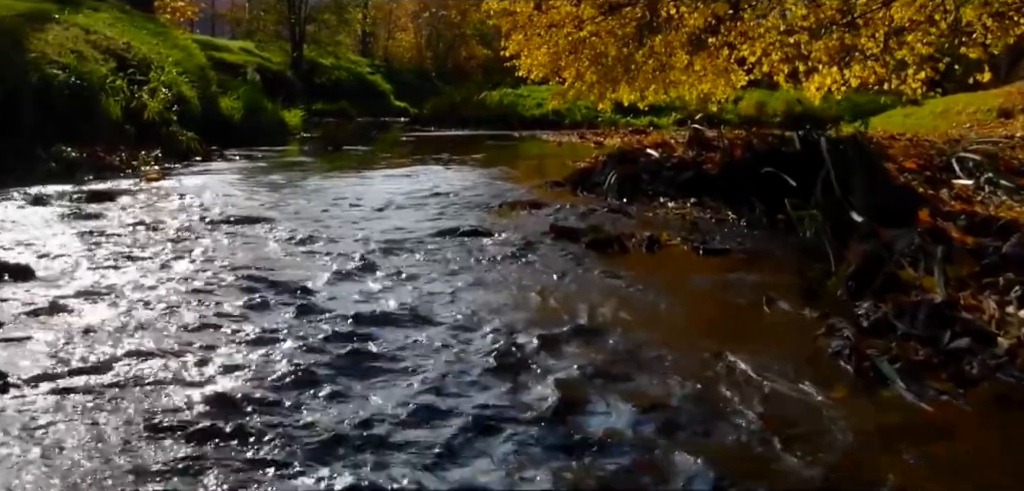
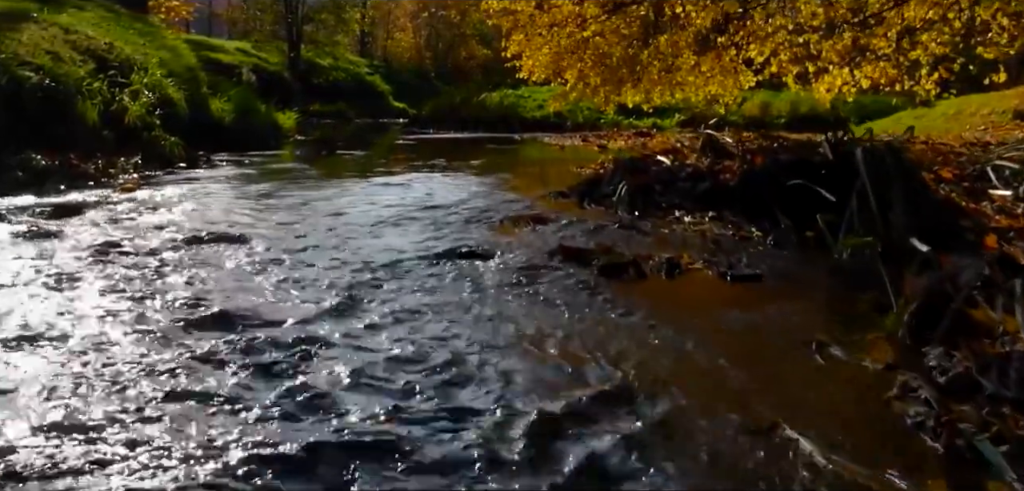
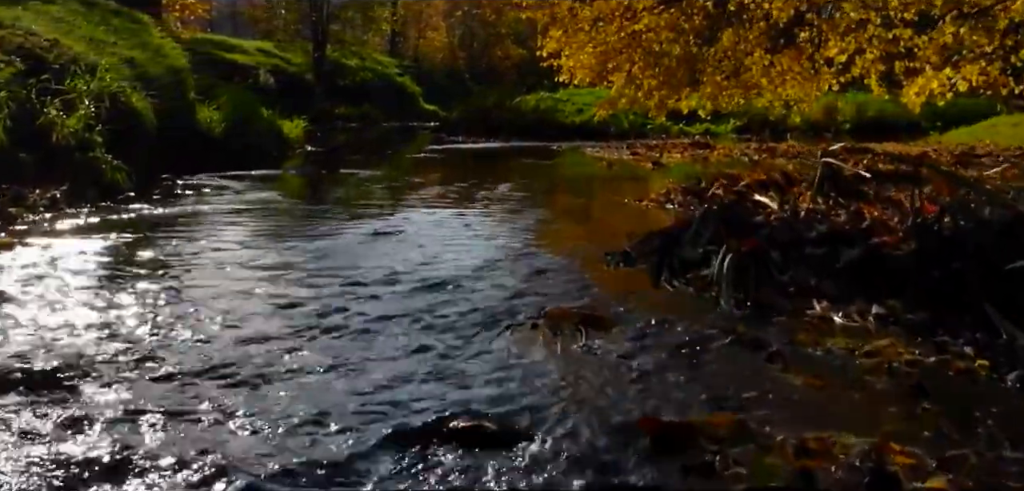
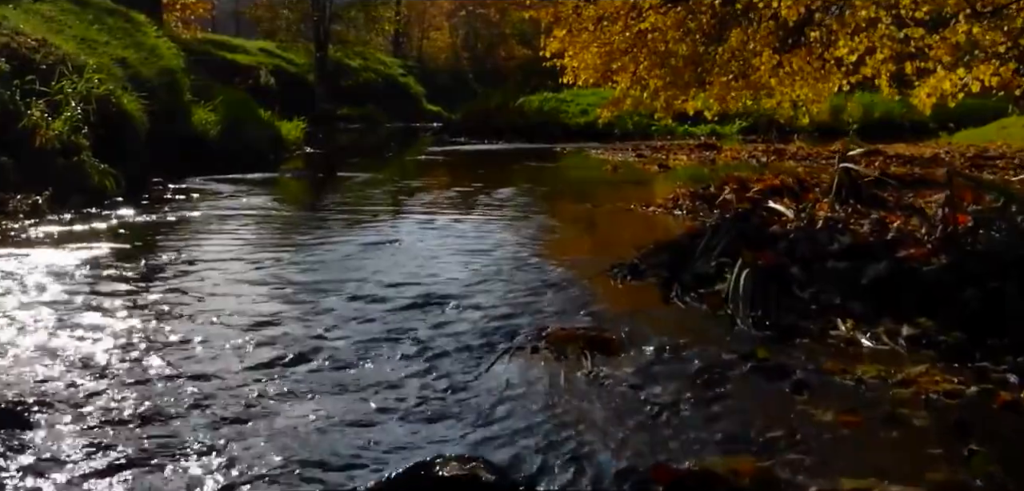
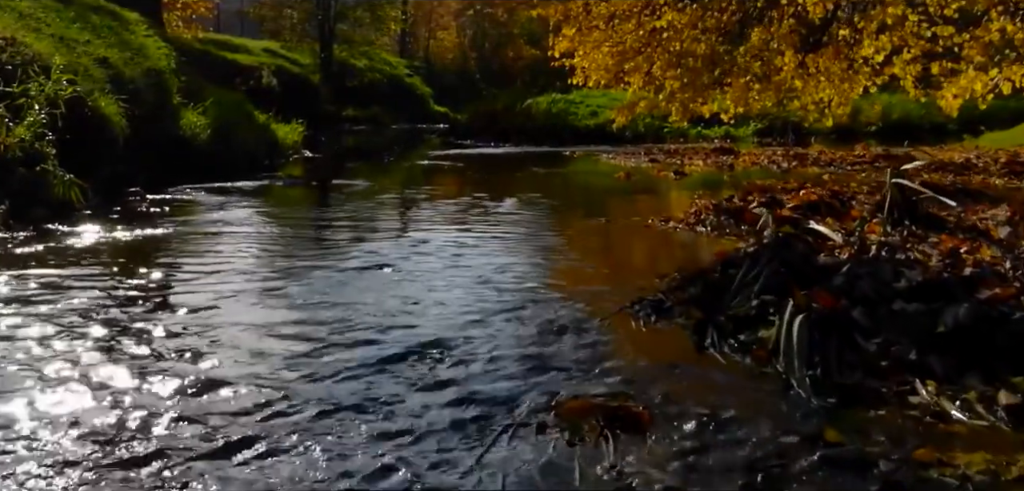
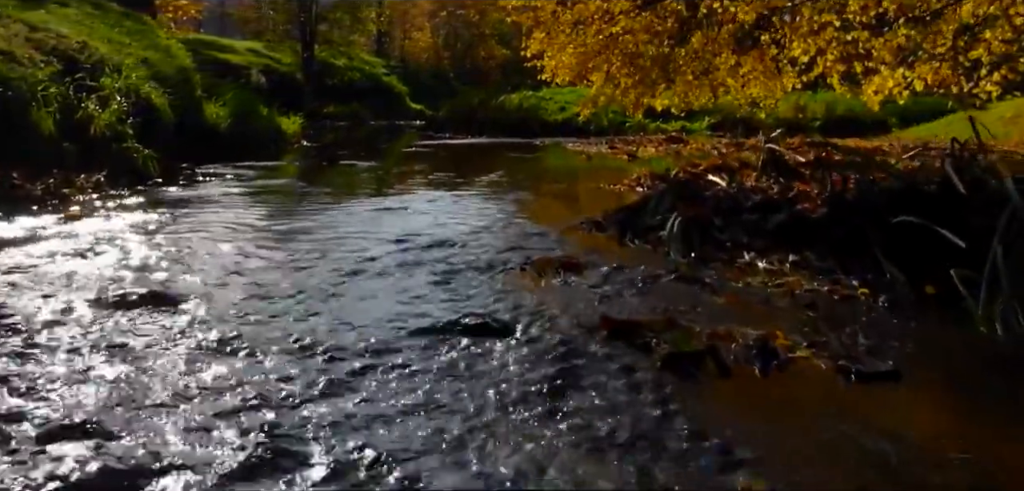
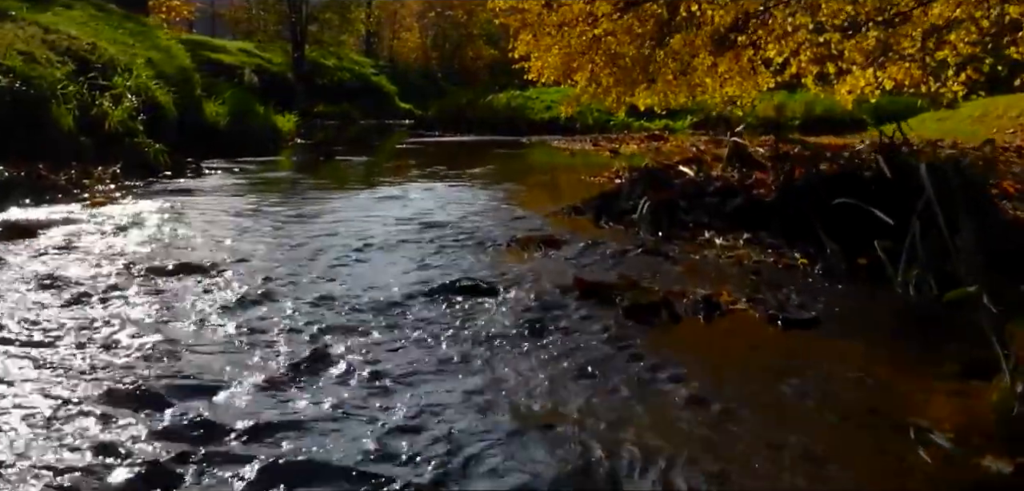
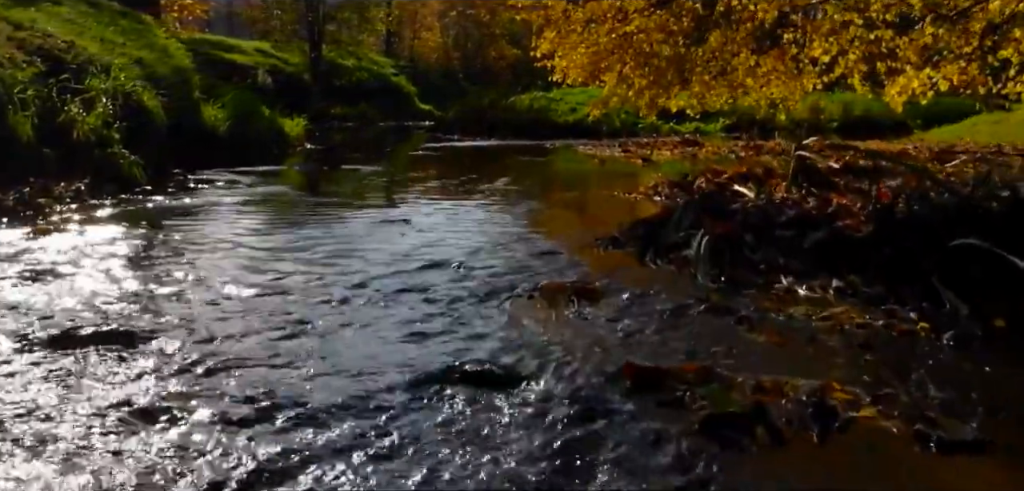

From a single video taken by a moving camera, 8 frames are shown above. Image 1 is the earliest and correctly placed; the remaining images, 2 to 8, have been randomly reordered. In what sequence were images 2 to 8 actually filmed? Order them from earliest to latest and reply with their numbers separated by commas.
2, 7, 6, 8, 3, 4, 5
